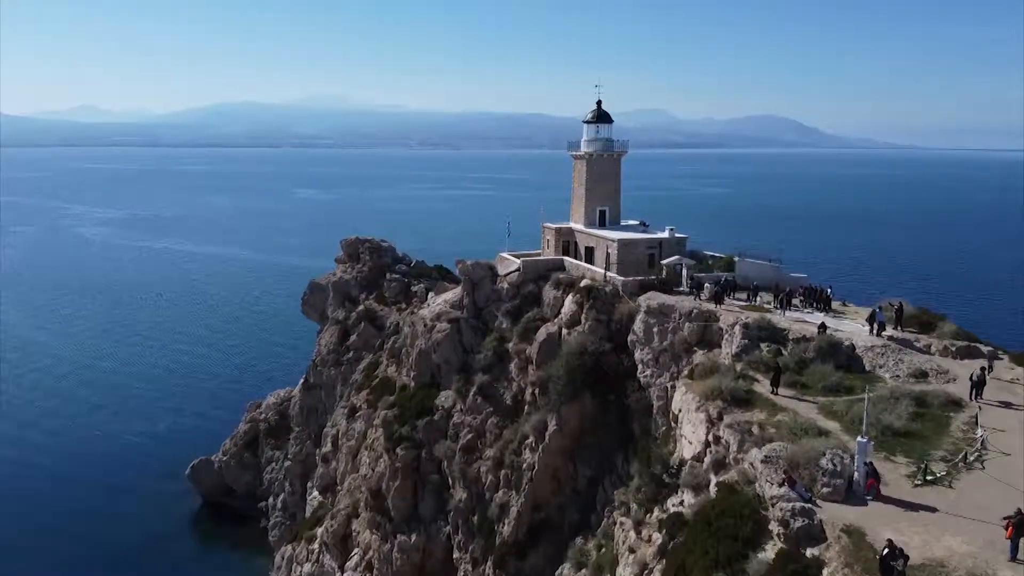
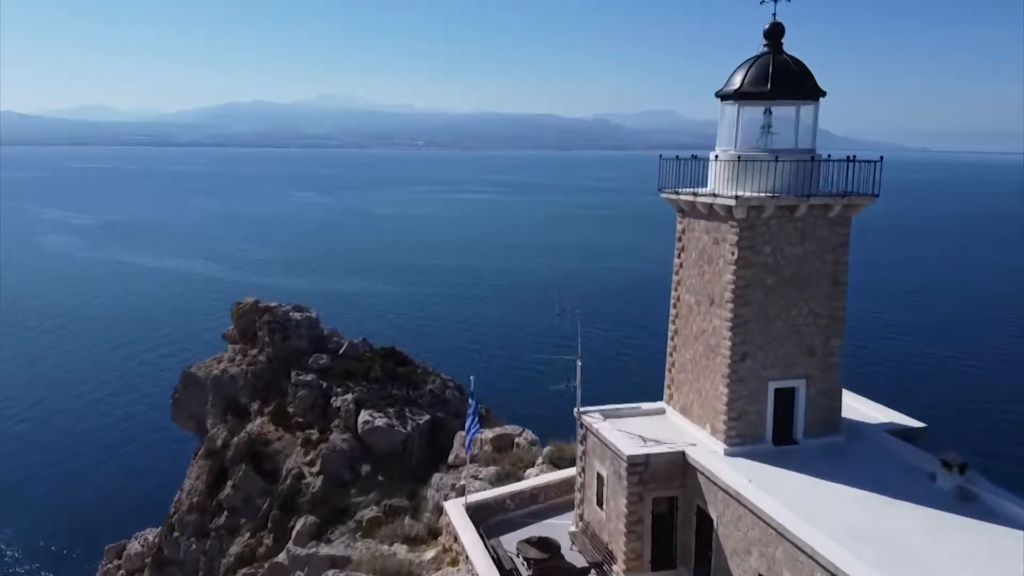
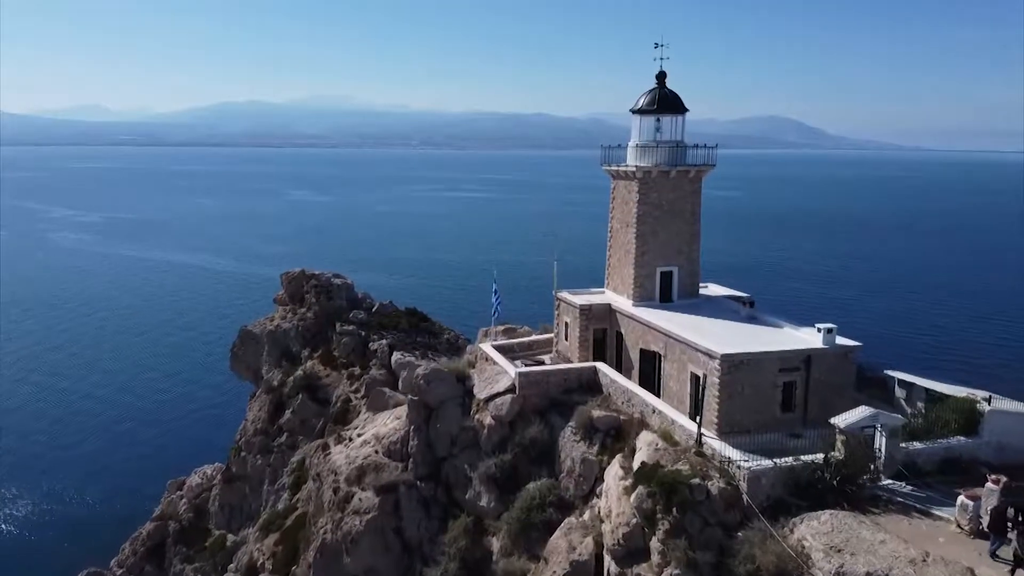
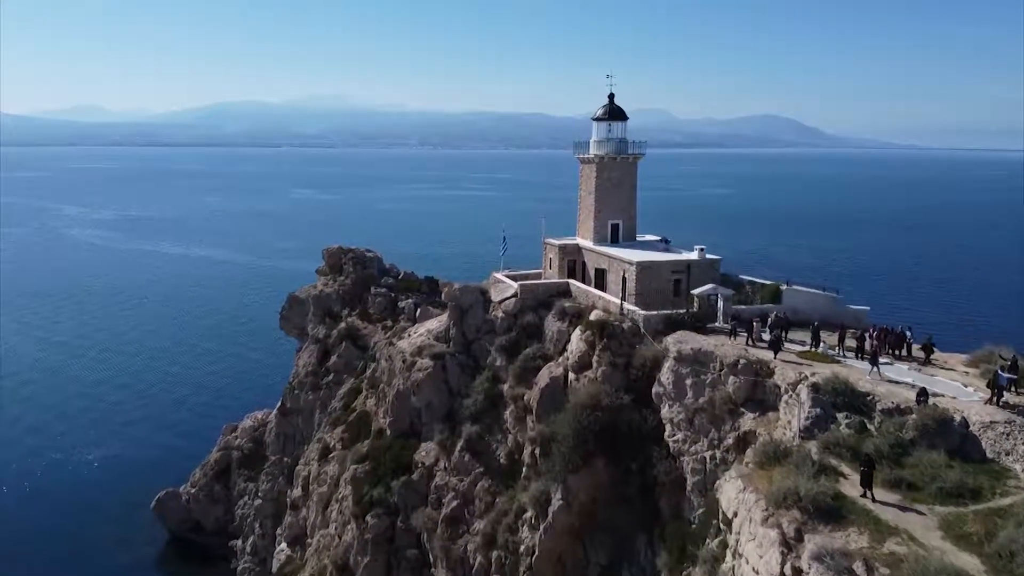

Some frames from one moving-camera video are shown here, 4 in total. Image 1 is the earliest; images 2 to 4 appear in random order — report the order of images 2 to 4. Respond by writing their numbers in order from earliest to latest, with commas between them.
4, 3, 2
